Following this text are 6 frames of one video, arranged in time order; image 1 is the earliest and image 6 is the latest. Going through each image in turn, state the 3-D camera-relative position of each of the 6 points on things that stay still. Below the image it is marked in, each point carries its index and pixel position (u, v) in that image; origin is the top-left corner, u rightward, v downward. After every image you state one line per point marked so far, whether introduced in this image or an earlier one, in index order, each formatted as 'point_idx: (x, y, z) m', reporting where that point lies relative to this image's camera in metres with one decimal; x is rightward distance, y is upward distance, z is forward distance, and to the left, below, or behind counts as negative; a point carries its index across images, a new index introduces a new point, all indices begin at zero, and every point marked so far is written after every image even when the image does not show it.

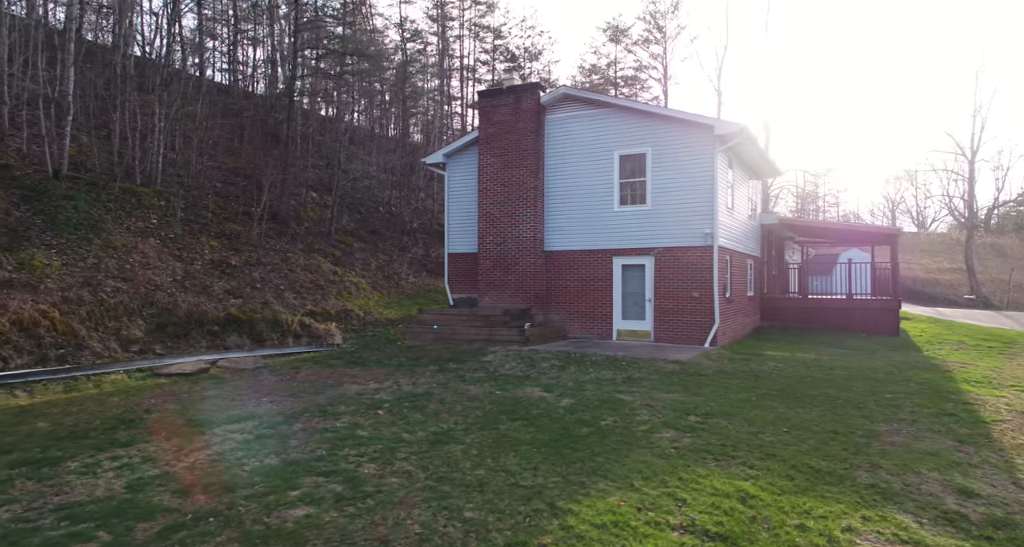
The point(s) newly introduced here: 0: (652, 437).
0: (+1.2, -1.5, +5.3) m
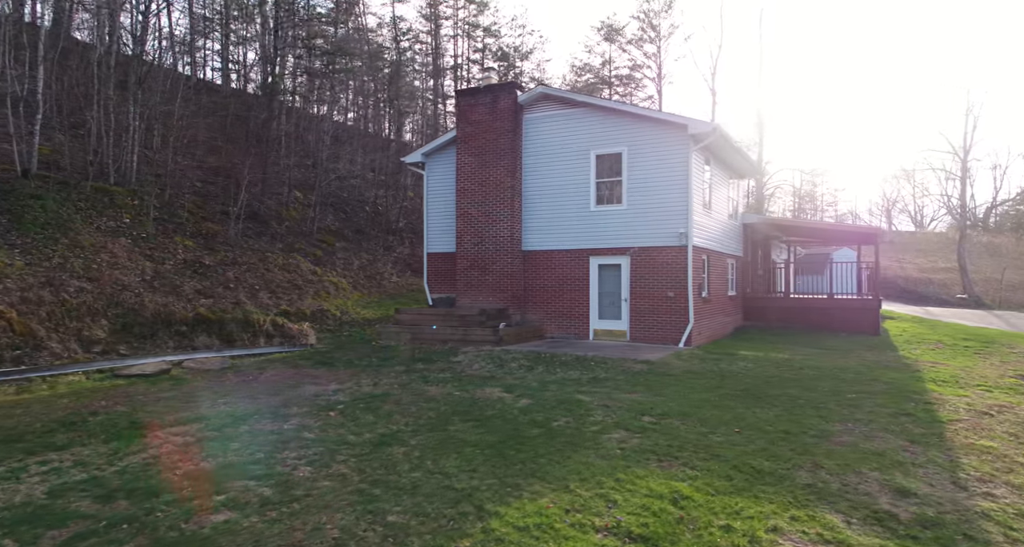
0: (+0.8, -1.5, +5.3) m
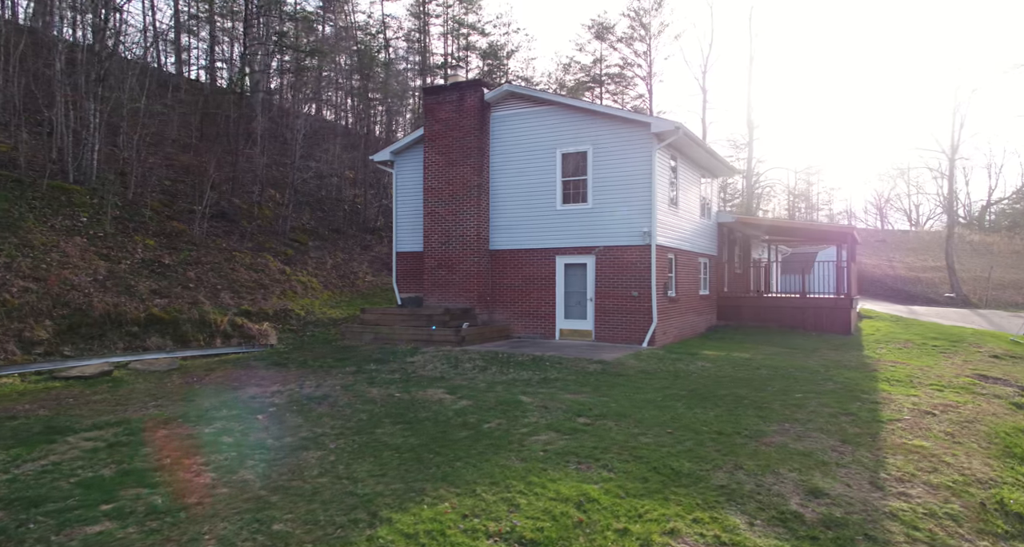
0: (+0.1, -1.5, +5.3) m
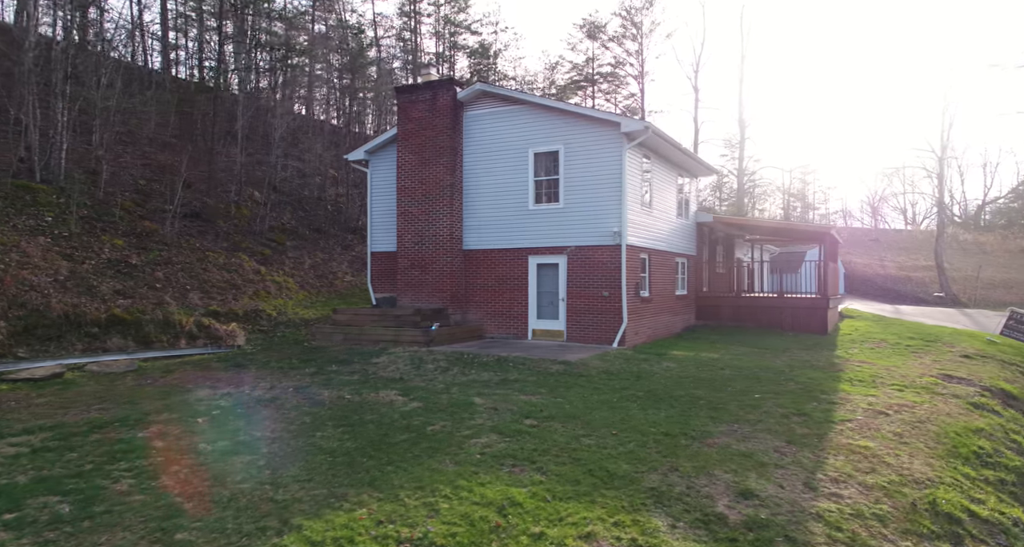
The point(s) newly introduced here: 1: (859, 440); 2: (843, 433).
0: (-0.4, -1.5, +5.2) m
1: (+3.6, -1.7, +6.2) m
2: (+3.5, -1.7, +6.4) m
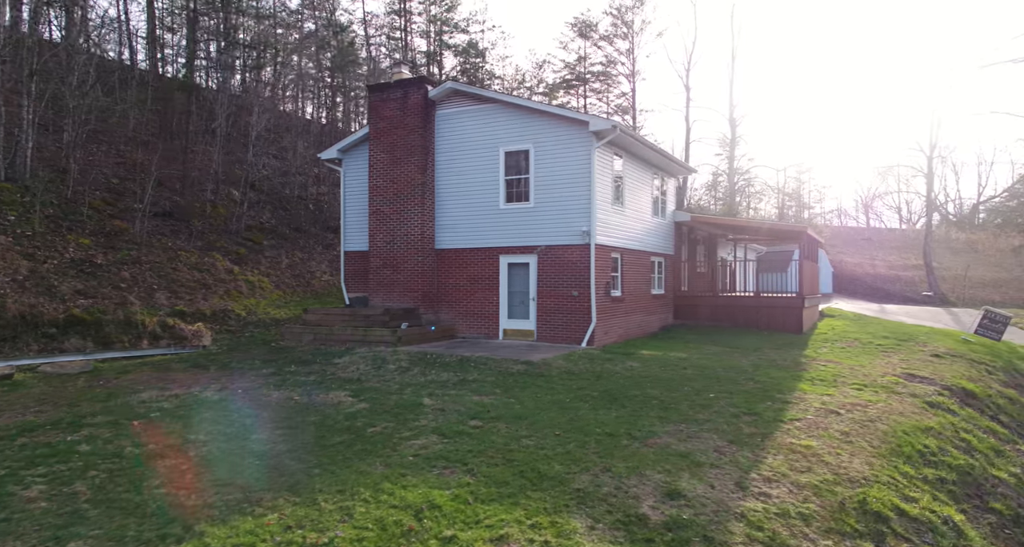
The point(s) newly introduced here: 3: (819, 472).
0: (-0.9, -1.5, +5.2) m
1: (+3.0, -1.7, +6.2) m
2: (+3.0, -1.7, +6.5) m
3: (+2.7, -1.7, +5.2) m
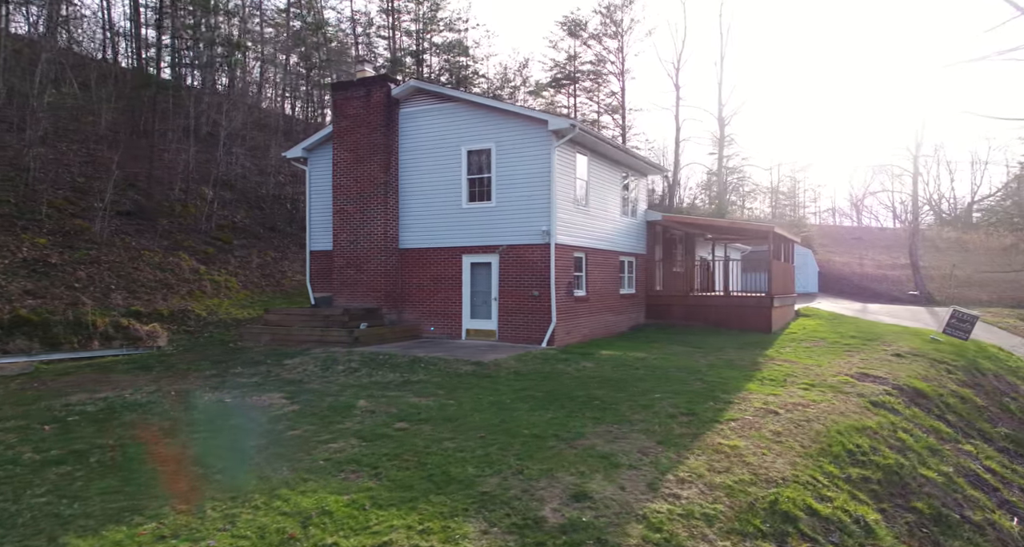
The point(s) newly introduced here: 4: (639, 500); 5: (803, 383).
0: (-1.7, -1.5, +5.1) m
1: (+2.3, -1.7, +6.2) m
2: (+2.2, -1.7, +6.5) m
3: (+2.0, -1.7, +5.2) m
4: (+0.9, -1.7, +4.5) m
5: (+4.8, -1.8, +10.0) m
